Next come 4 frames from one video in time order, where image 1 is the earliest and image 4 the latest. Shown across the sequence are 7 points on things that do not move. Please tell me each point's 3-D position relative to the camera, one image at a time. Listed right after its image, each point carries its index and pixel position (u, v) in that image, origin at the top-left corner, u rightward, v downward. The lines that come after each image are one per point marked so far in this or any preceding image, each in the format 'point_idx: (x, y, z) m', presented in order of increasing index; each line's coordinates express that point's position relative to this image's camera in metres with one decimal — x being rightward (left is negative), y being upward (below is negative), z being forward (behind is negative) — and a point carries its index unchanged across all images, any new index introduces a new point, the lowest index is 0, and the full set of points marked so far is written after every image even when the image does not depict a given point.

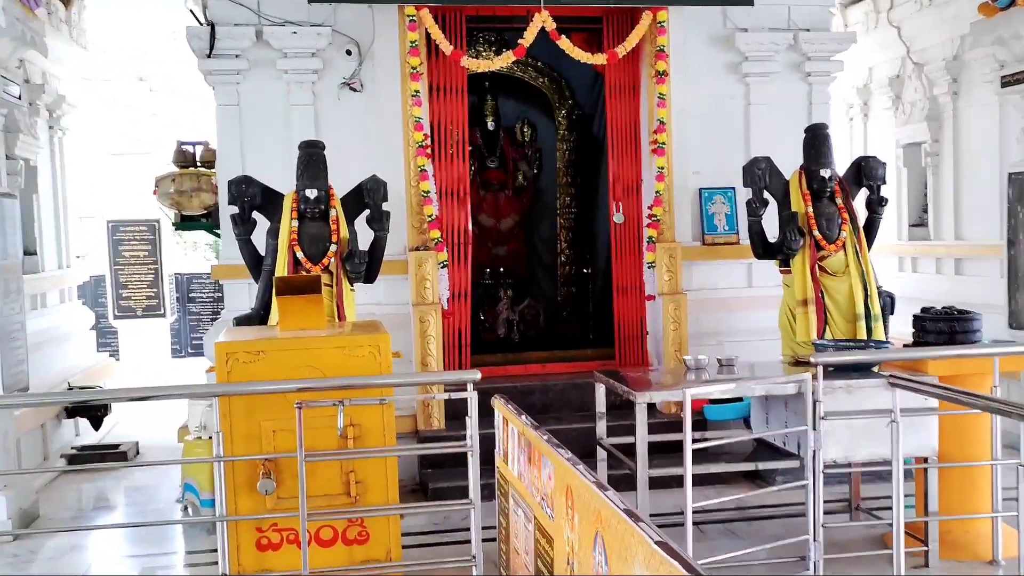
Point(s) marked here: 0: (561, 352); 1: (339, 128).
0: (+0.2, -0.3, +5.5) m
1: (-0.7, +0.6, +5.1) m
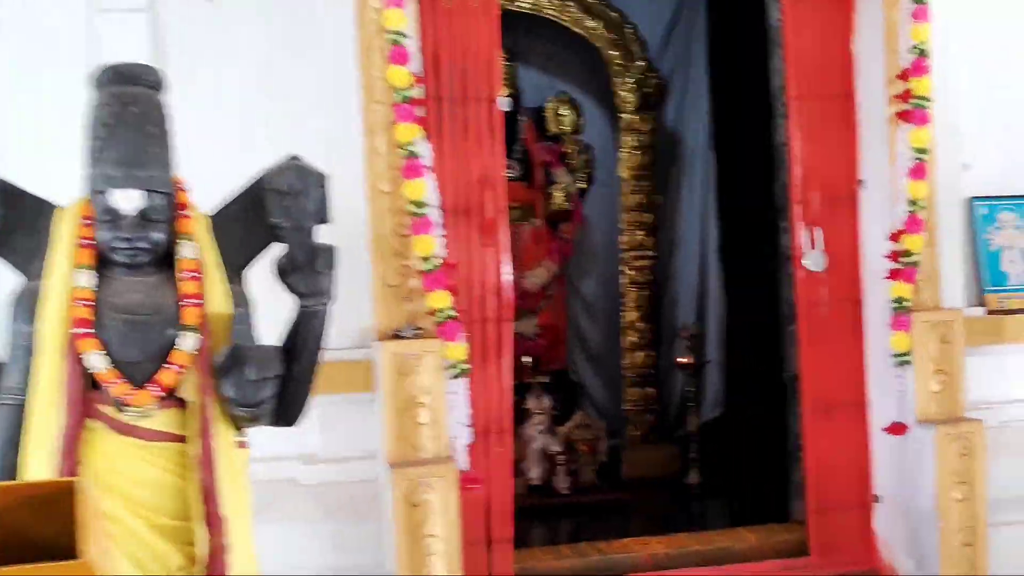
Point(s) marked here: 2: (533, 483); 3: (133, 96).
0: (+0.4, -0.5, +2.7) m
1: (-0.5, +0.4, +2.2) m
2: (+0.1, -0.5, +3.4) m
3: (-0.5, +0.2, +1.7) m
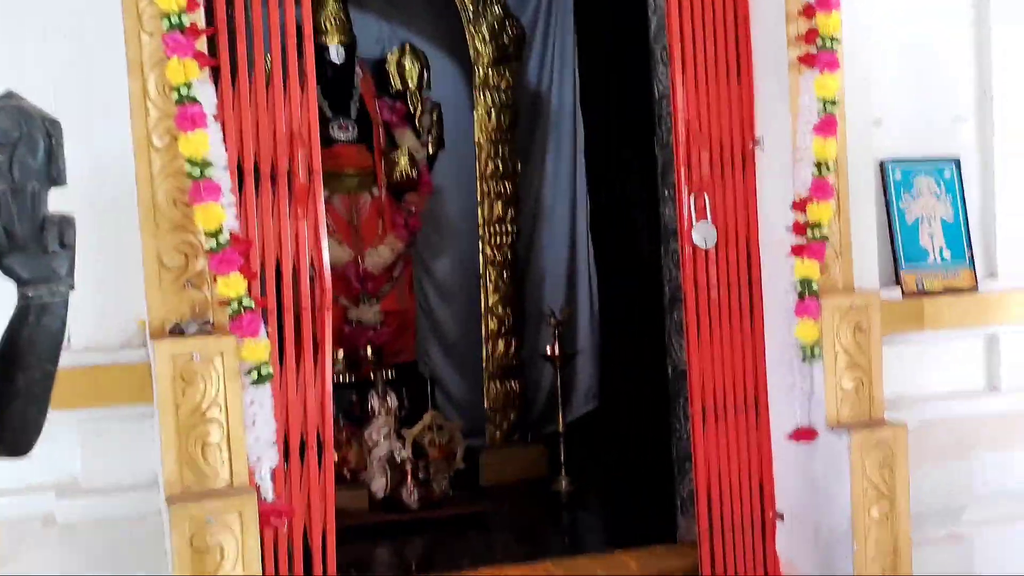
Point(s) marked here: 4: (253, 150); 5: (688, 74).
0: (+0.1, -0.5, +2.2) m
1: (-0.7, +0.4, +1.7) m
2: (-0.3, -0.4, +2.9) m
3: (-0.7, +0.3, +1.1) m
4: (-0.4, +0.2, +1.9) m
5: (+0.3, +0.3, +2.1) m
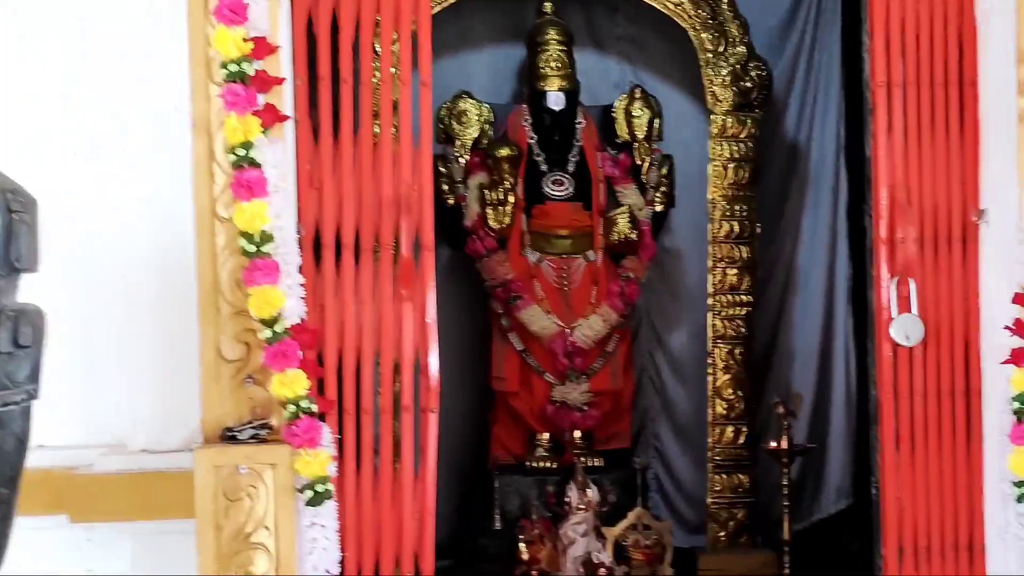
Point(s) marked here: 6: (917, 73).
0: (+0.3, -0.6, +1.8) m
1: (-0.6, +0.3, +1.6) m
2: (+0.1, -0.6, +2.6) m
3: (-0.7, +0.2, +1.0) m
4: (-0.2, +0.1, +1.6) m
5: (+0.5, +0.2, +1.7) m
6: (+0.5, +0.3, +1.7) m
